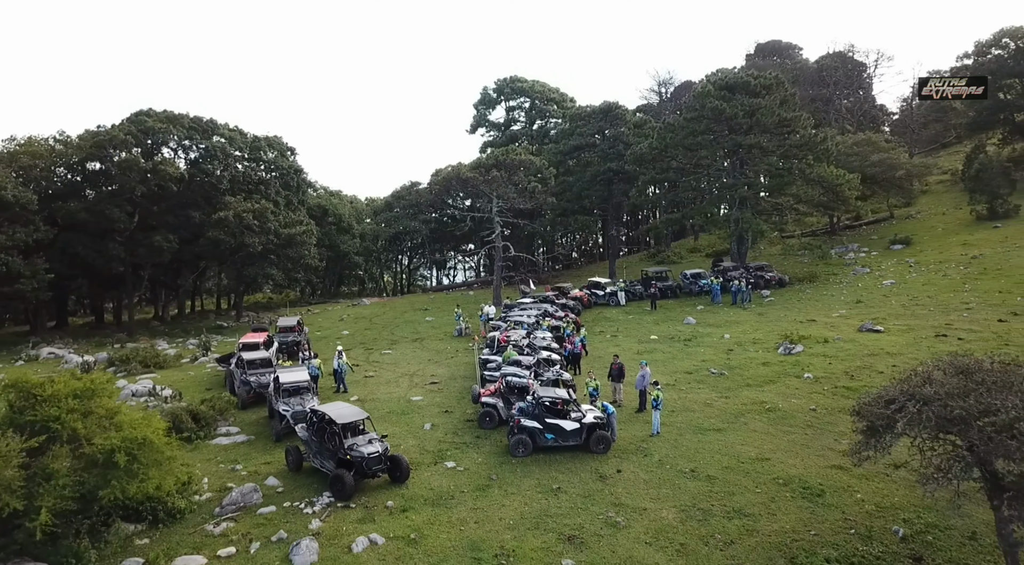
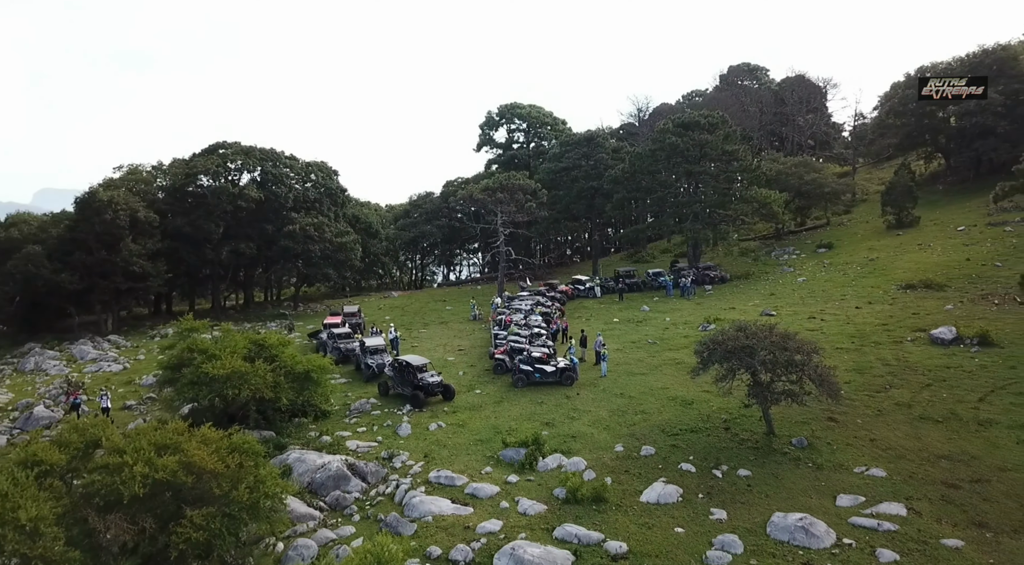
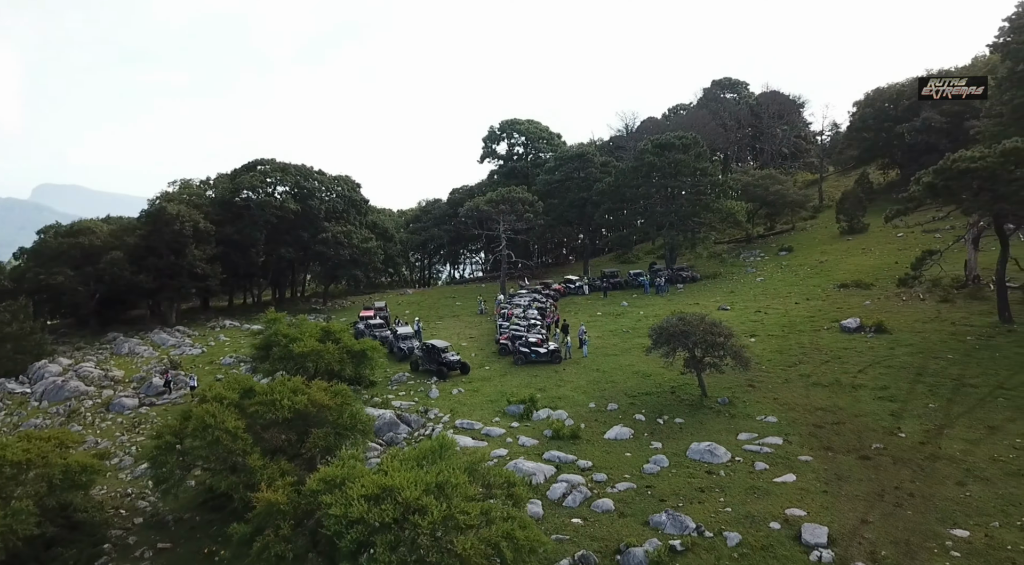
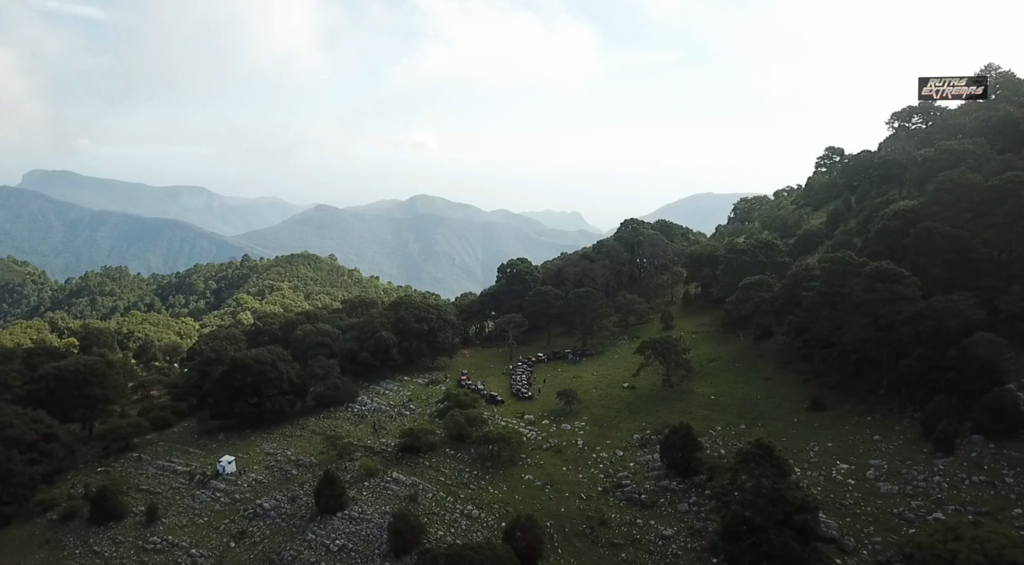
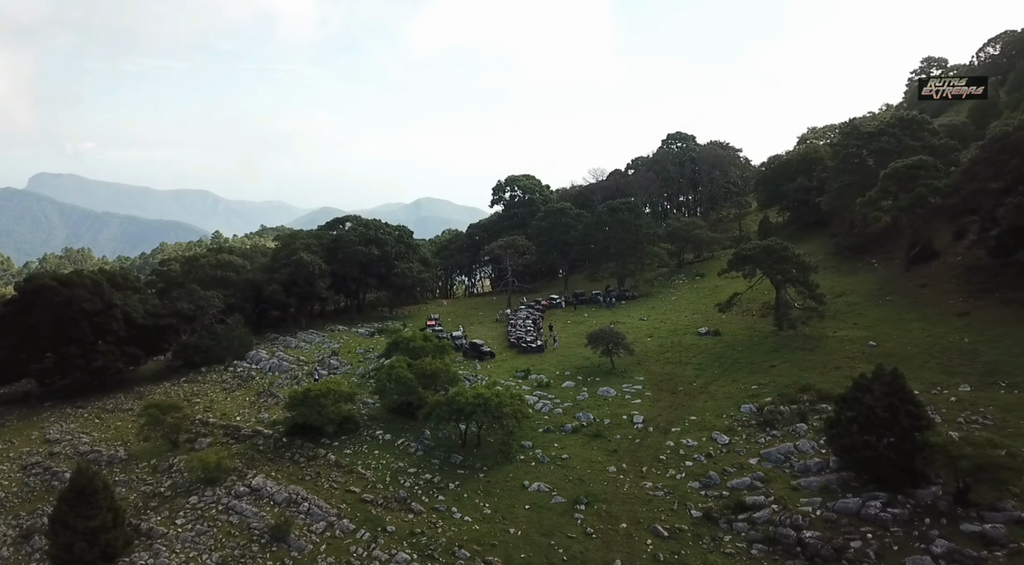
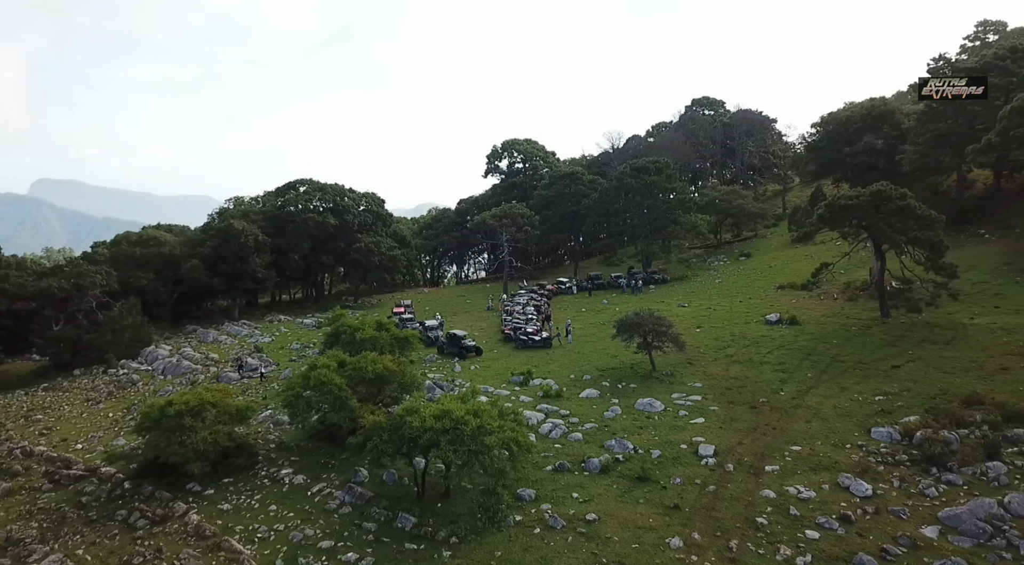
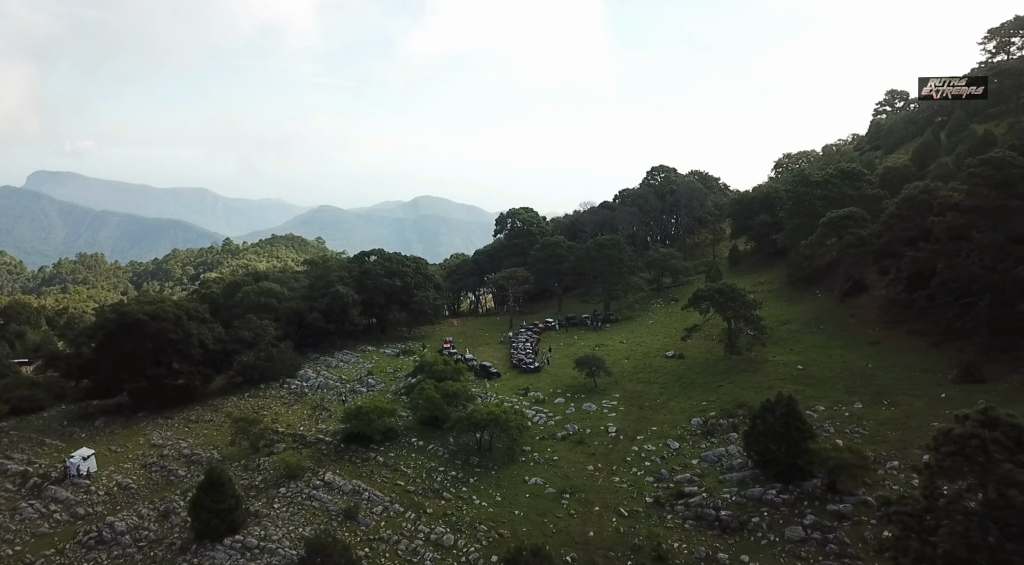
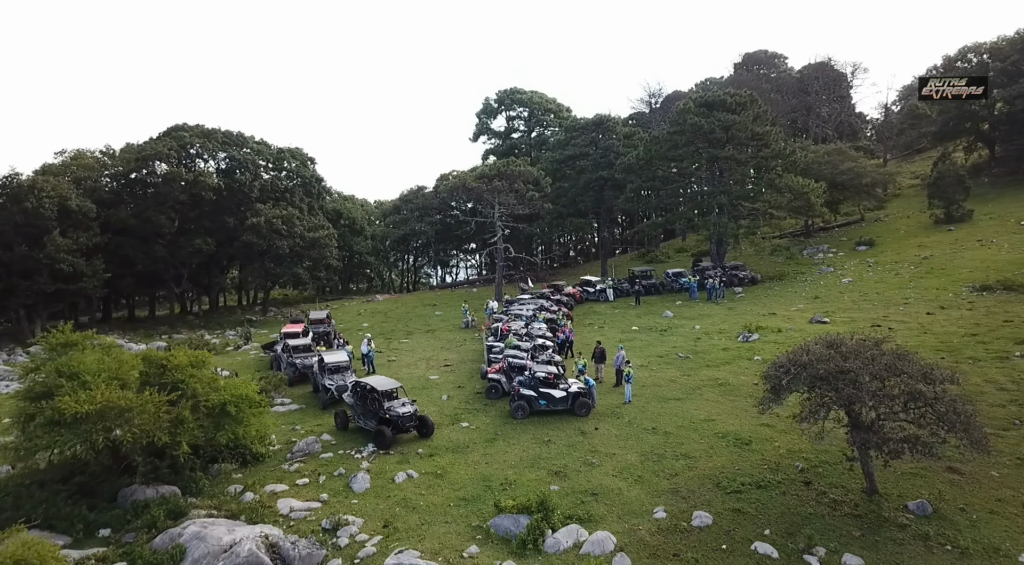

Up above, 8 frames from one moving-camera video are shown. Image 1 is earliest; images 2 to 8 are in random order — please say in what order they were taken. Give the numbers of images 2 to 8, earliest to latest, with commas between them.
8, 2, 3, 6, 5, 7, 4
